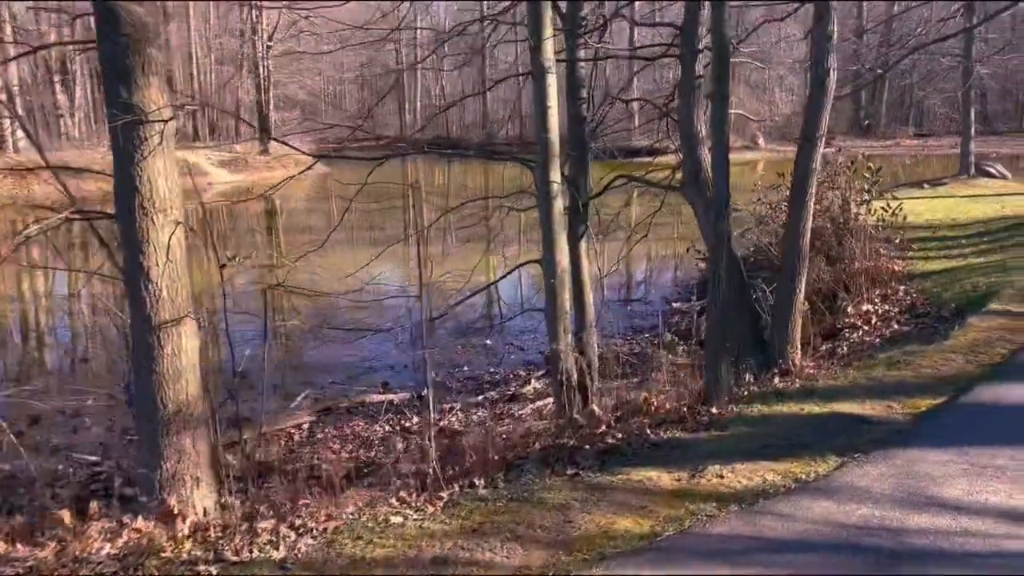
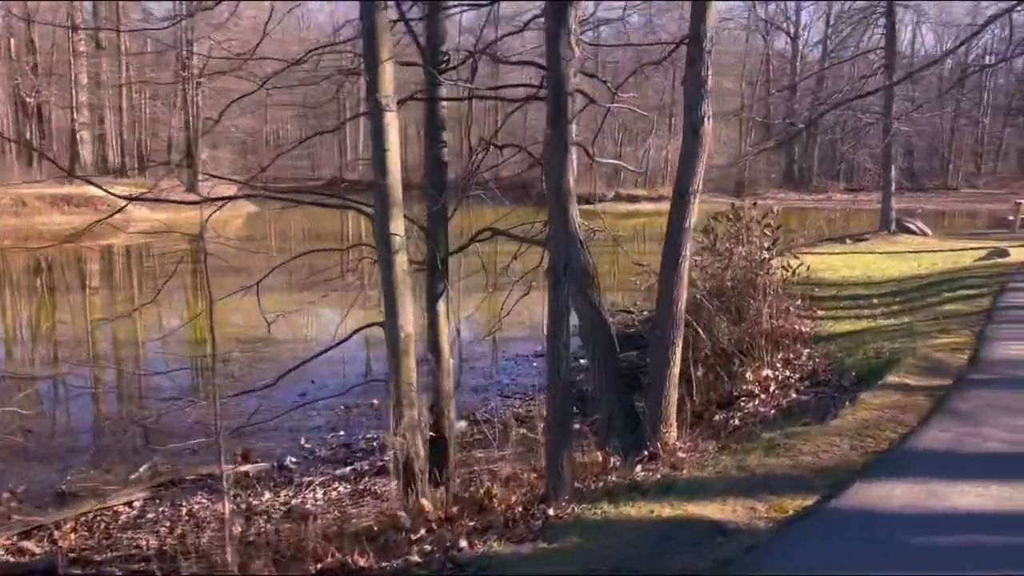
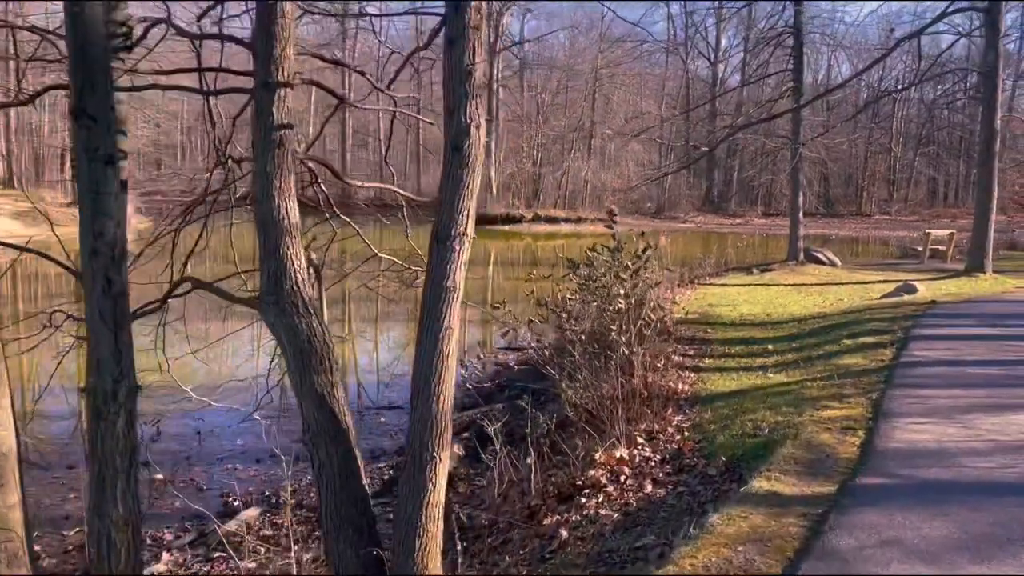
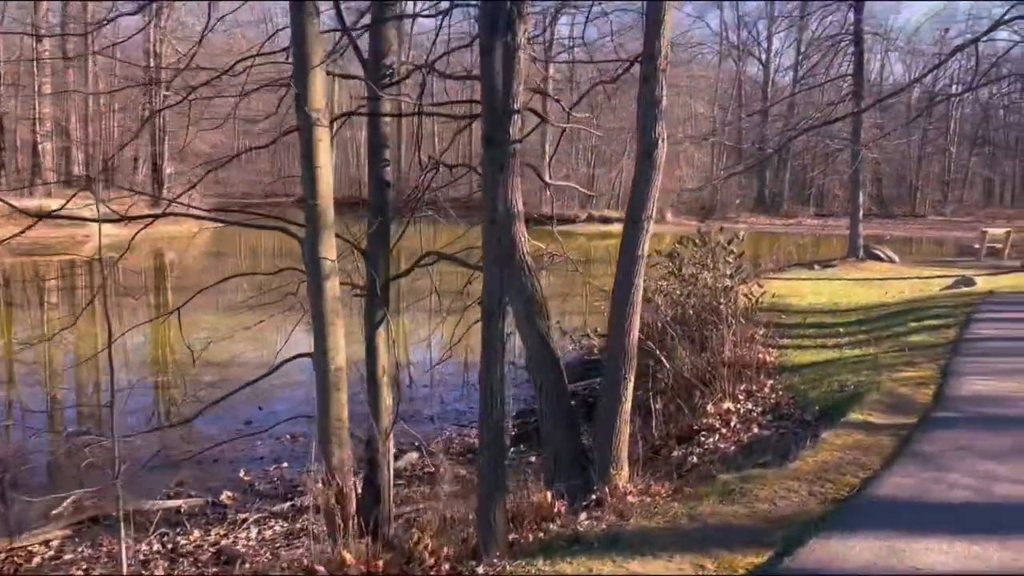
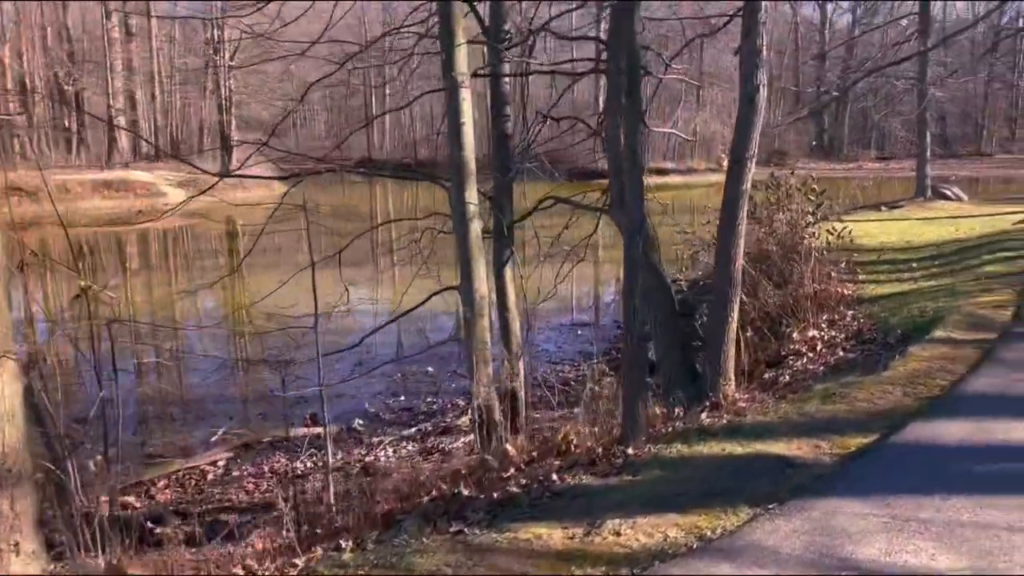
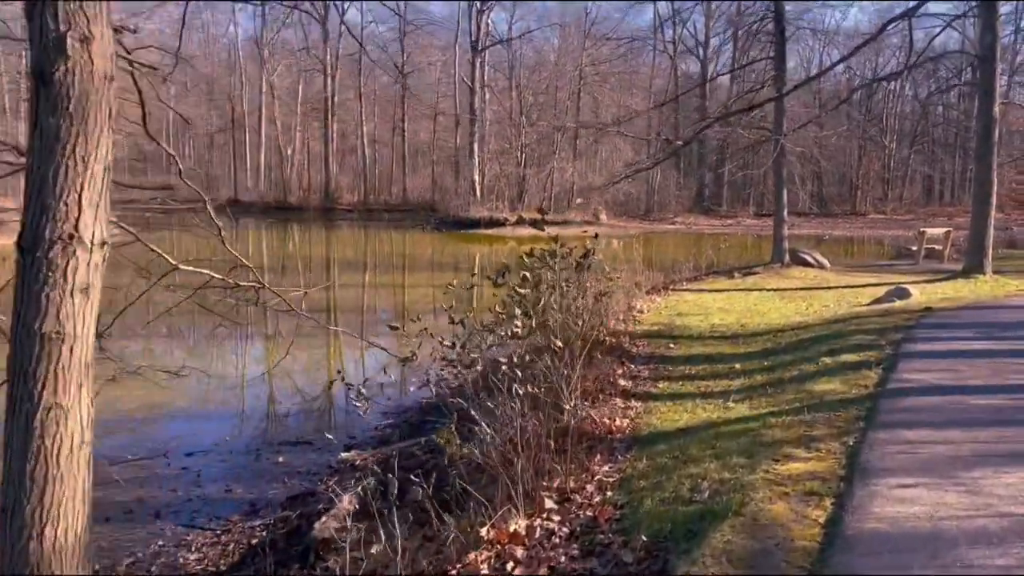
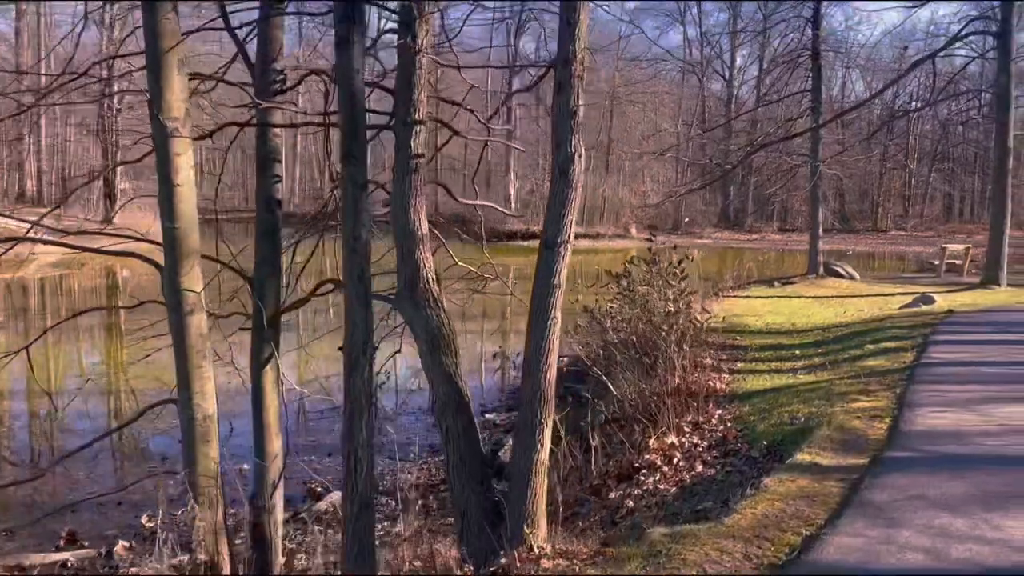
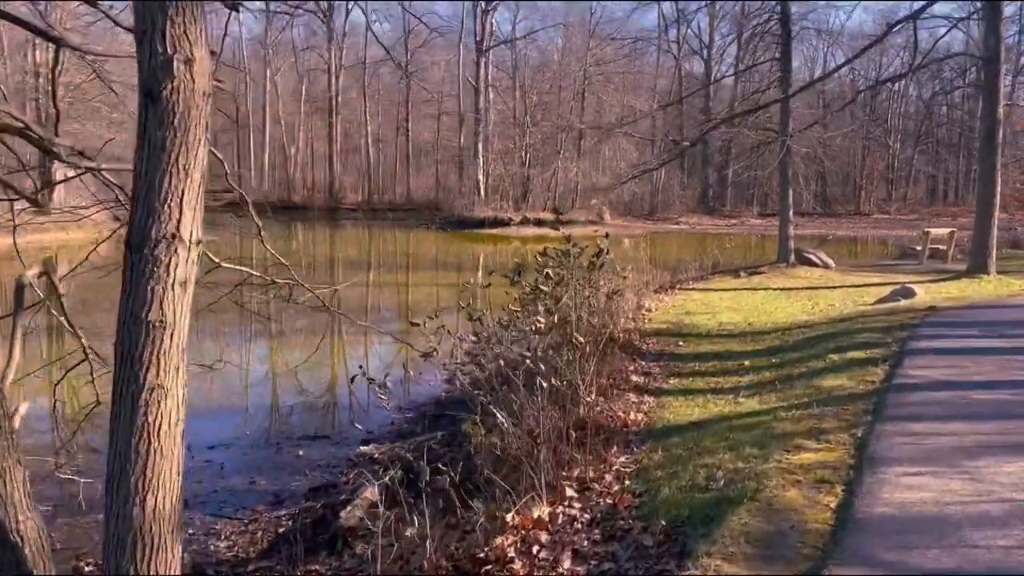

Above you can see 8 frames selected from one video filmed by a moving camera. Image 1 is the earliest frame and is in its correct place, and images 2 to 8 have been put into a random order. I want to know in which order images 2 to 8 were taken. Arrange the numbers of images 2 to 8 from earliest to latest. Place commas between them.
5, 2, 4, 7, 3, 8, 6
